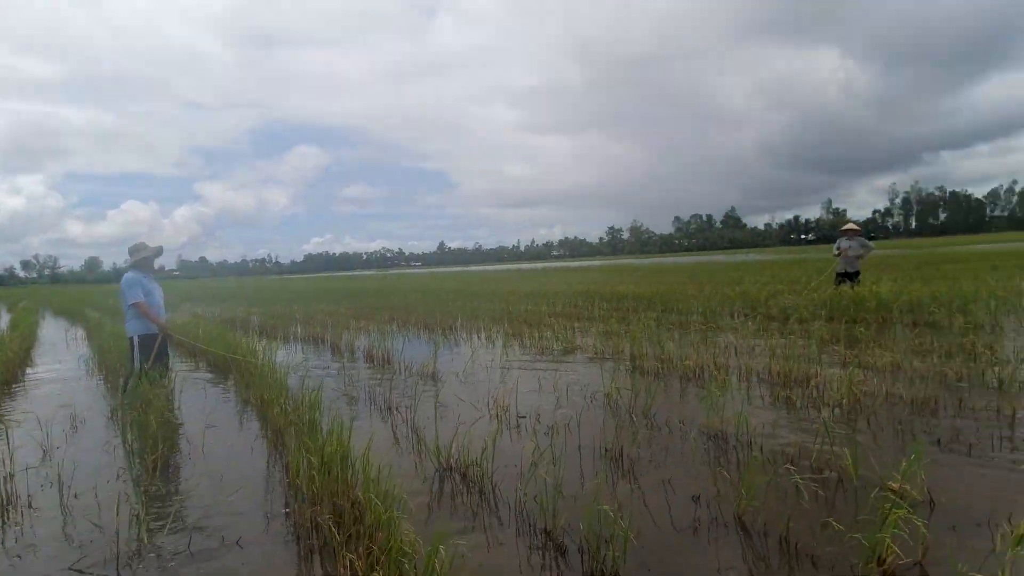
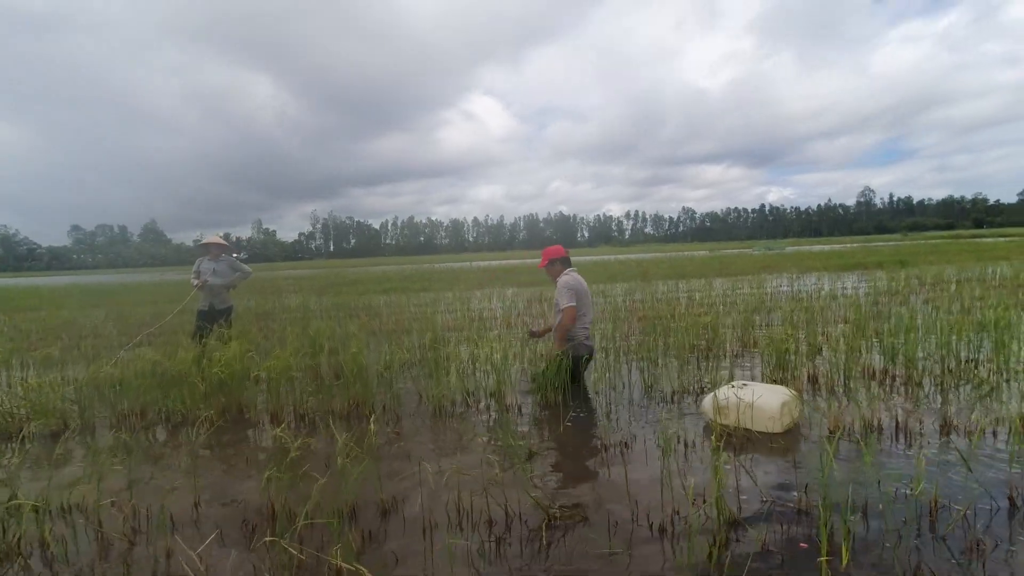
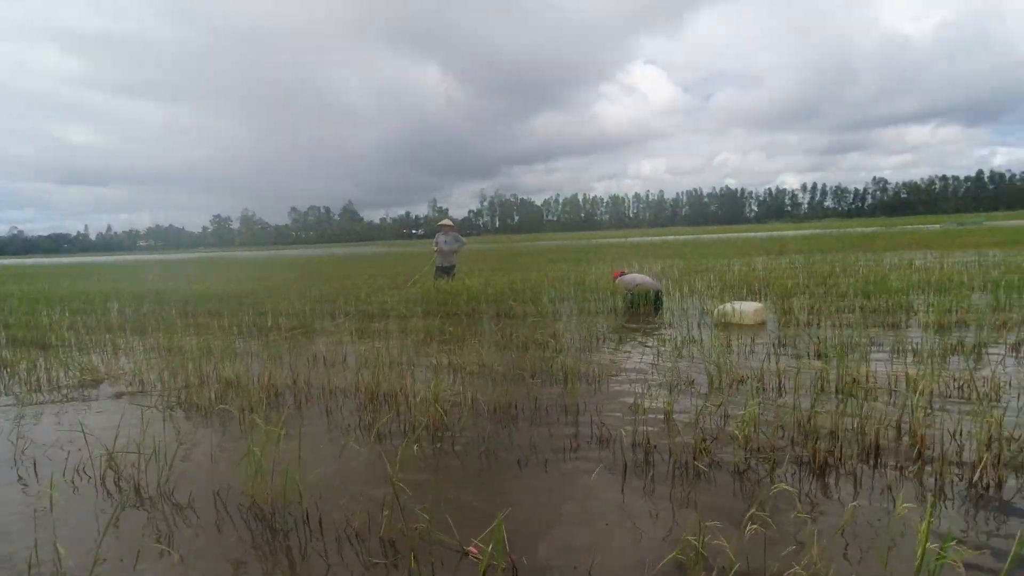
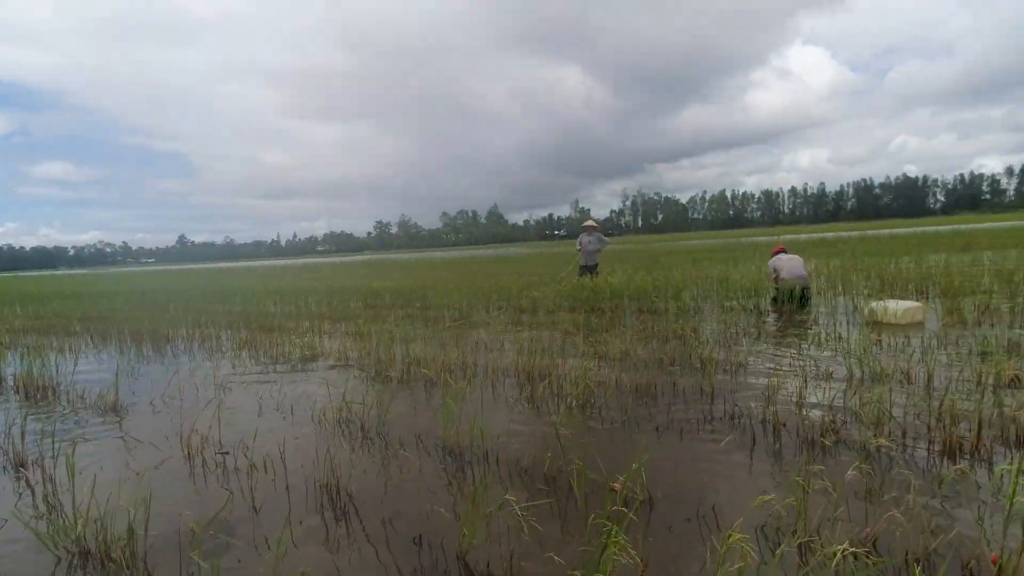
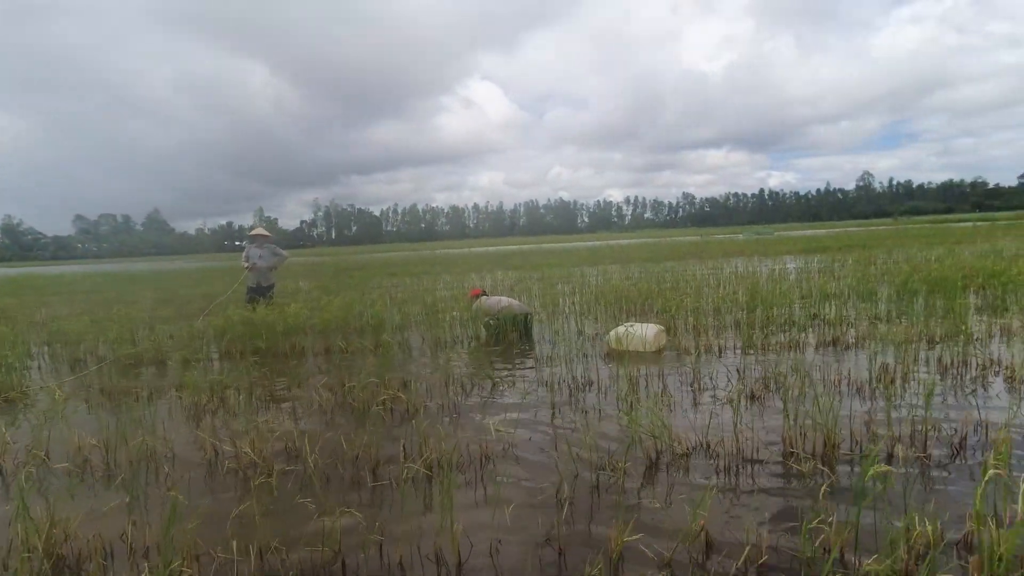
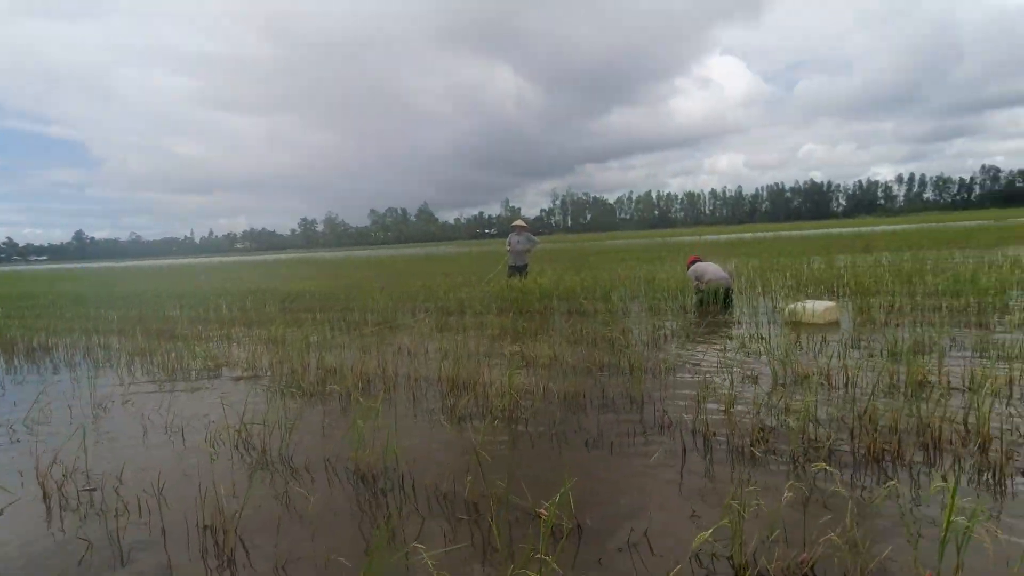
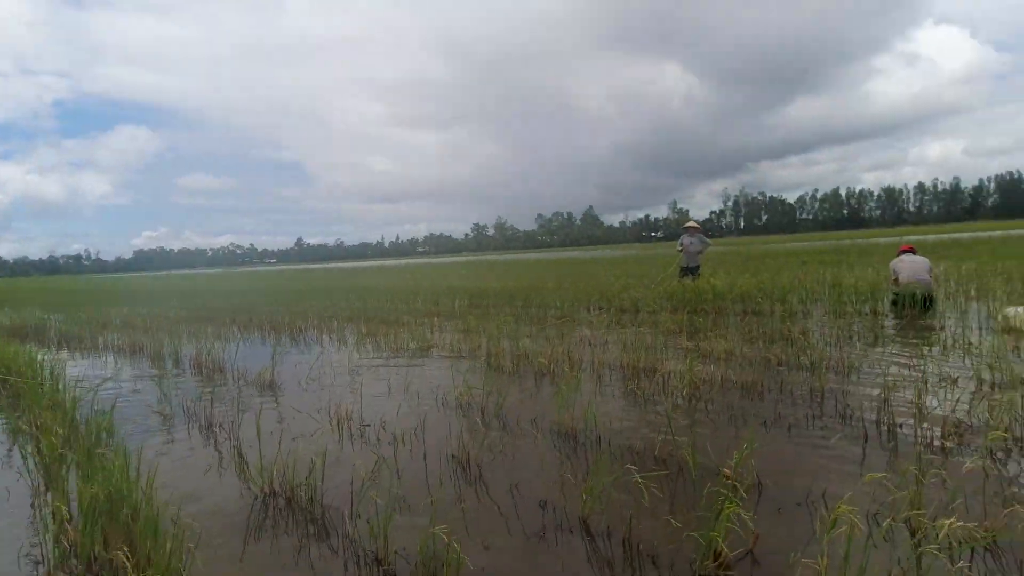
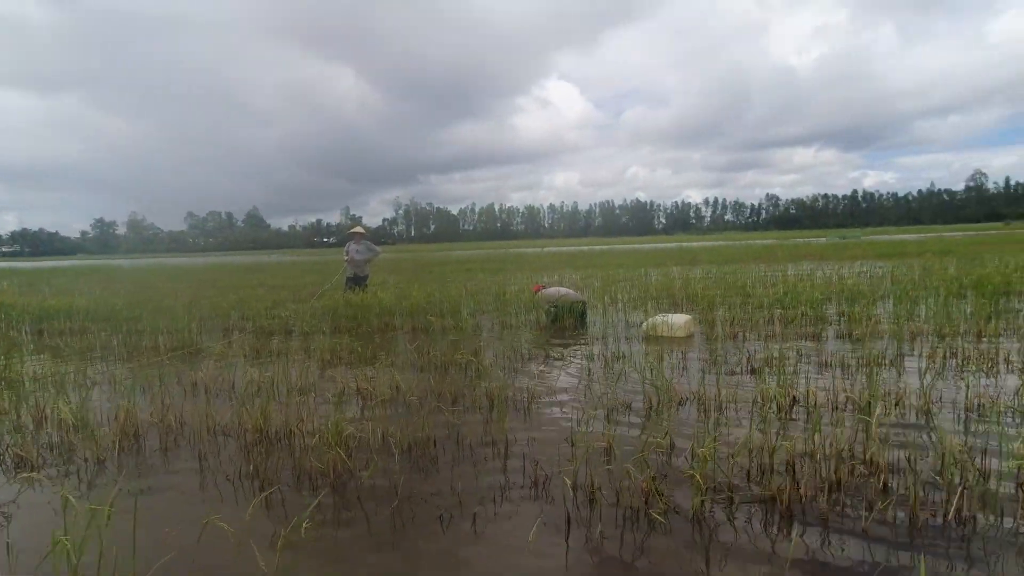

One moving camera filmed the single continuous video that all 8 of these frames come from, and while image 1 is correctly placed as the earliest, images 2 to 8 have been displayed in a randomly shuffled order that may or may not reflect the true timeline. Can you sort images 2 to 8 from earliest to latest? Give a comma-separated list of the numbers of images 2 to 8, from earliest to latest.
7, 4, 6, 3, 8, 5, 2
